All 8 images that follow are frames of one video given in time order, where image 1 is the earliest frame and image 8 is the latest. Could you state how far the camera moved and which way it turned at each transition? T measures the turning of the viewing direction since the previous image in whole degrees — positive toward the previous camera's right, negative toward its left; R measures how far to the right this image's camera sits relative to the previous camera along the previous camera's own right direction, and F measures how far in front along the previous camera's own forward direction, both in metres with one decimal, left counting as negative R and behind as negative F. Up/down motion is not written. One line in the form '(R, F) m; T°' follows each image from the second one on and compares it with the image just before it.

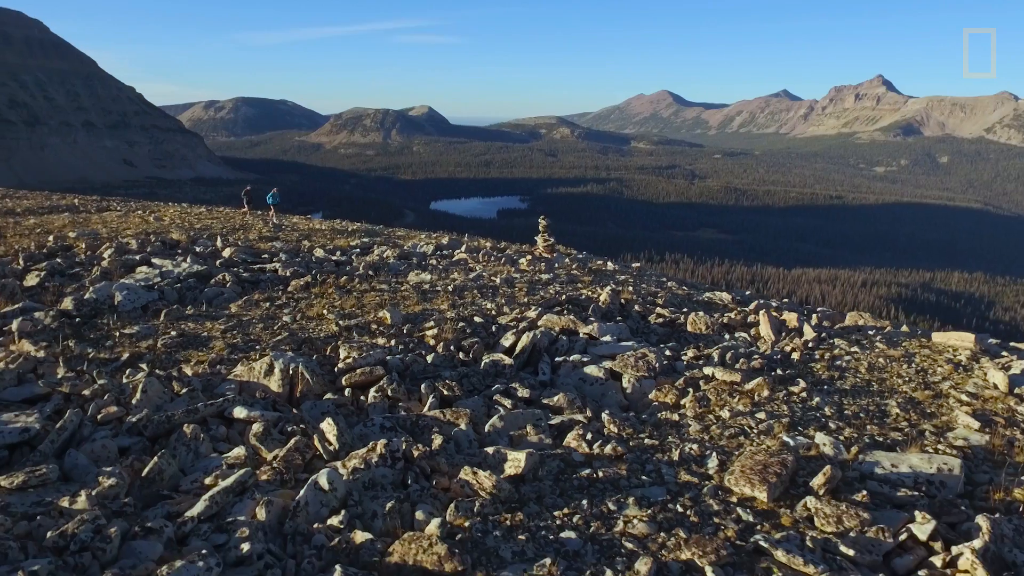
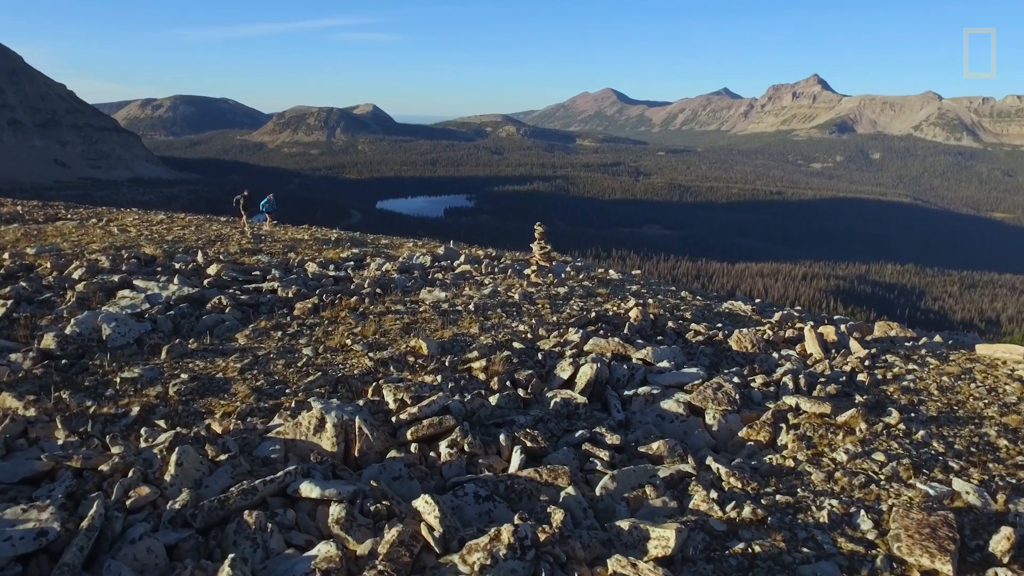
(-1.9, +1.6) m; +4°
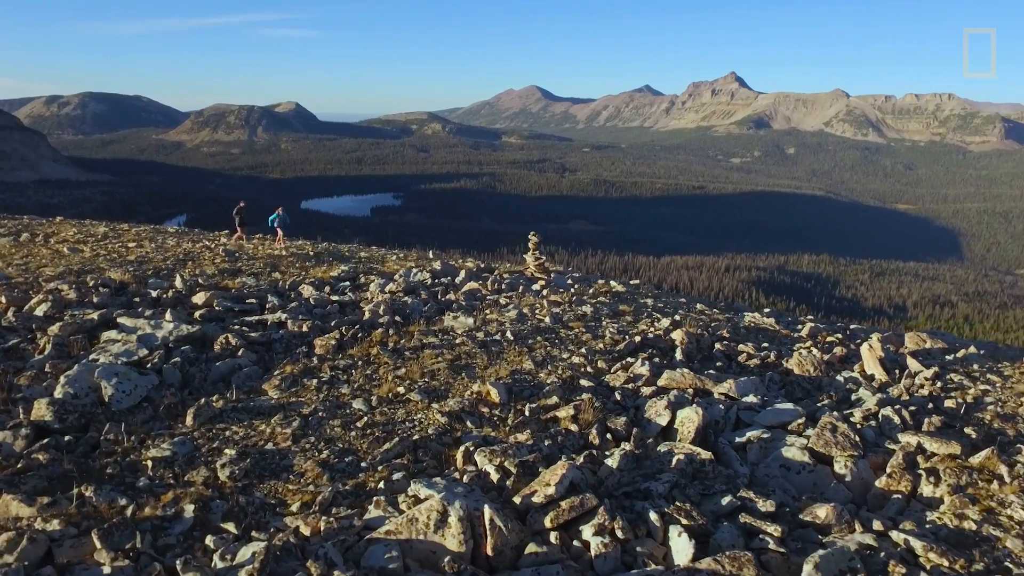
(-2.4, +1.8) m; +6°
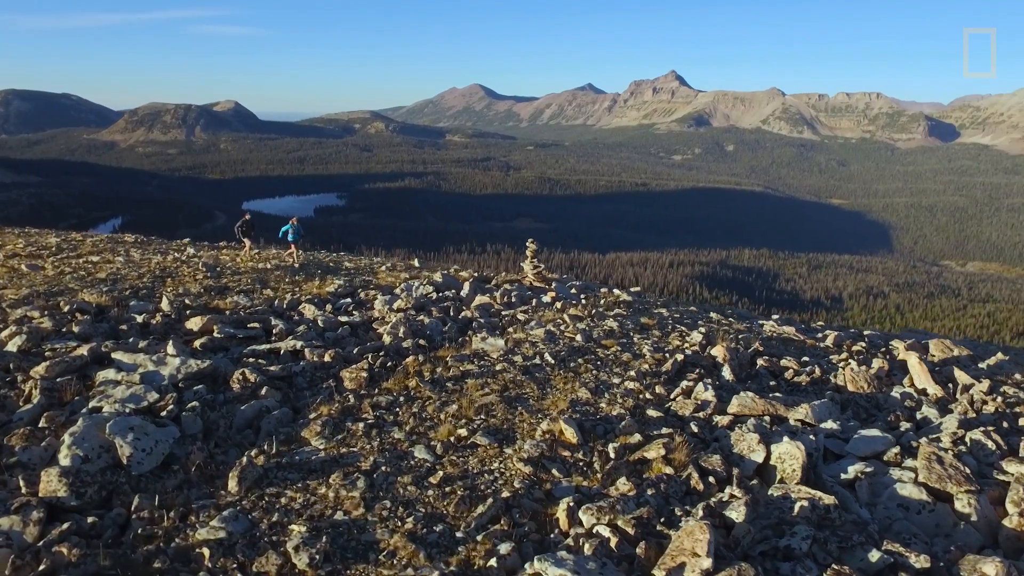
(-1.8, +1.3) m; +4°
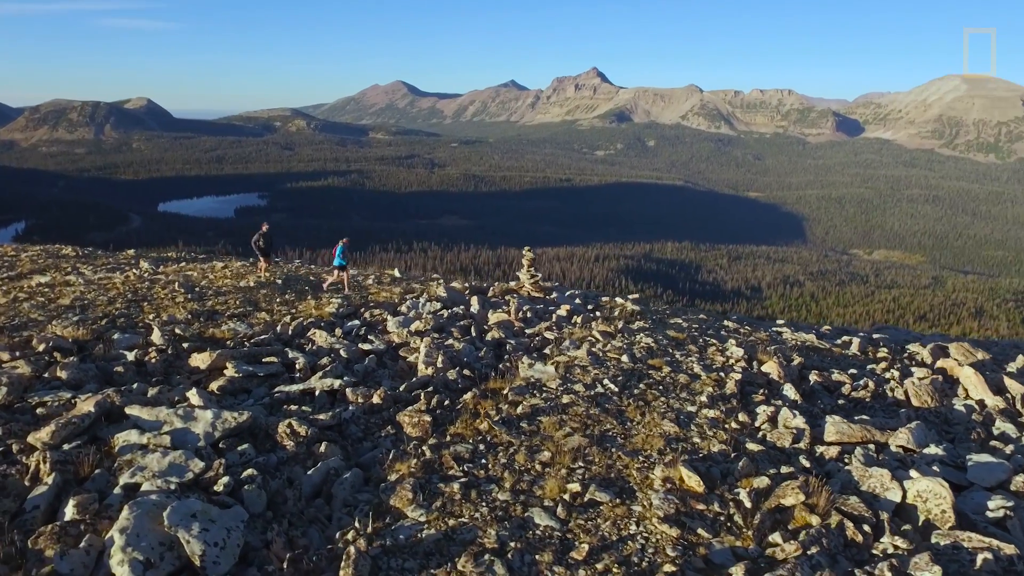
(-2.2, +1.5) m; +6°
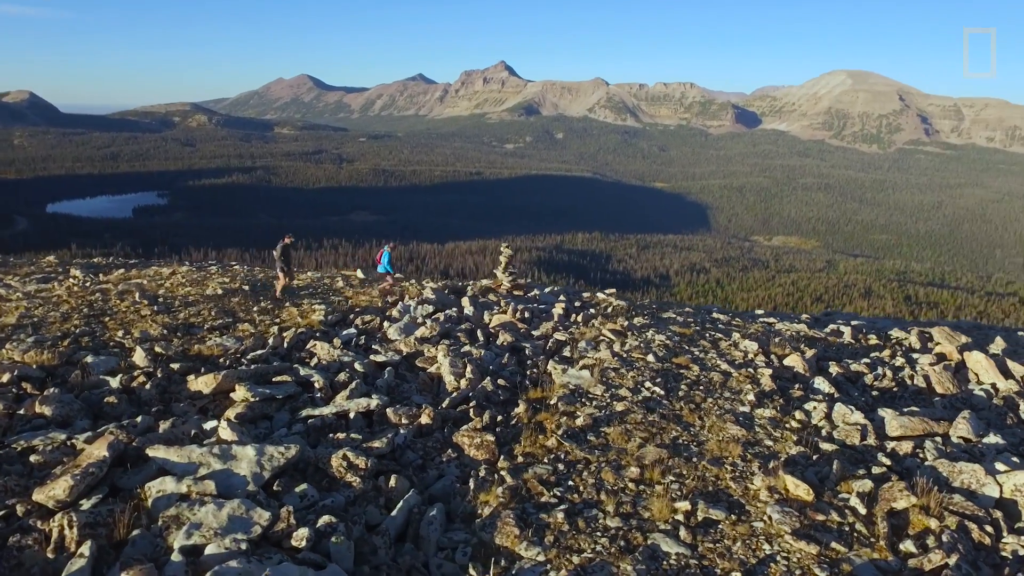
(-2.0, +1.1) m; +7°
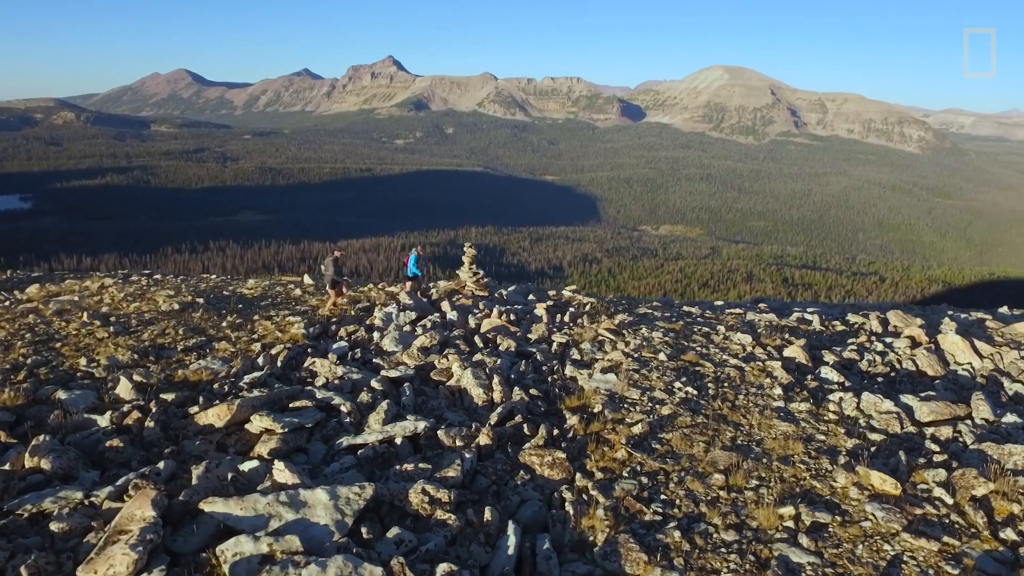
(-2.0, +0.8) m; +8°
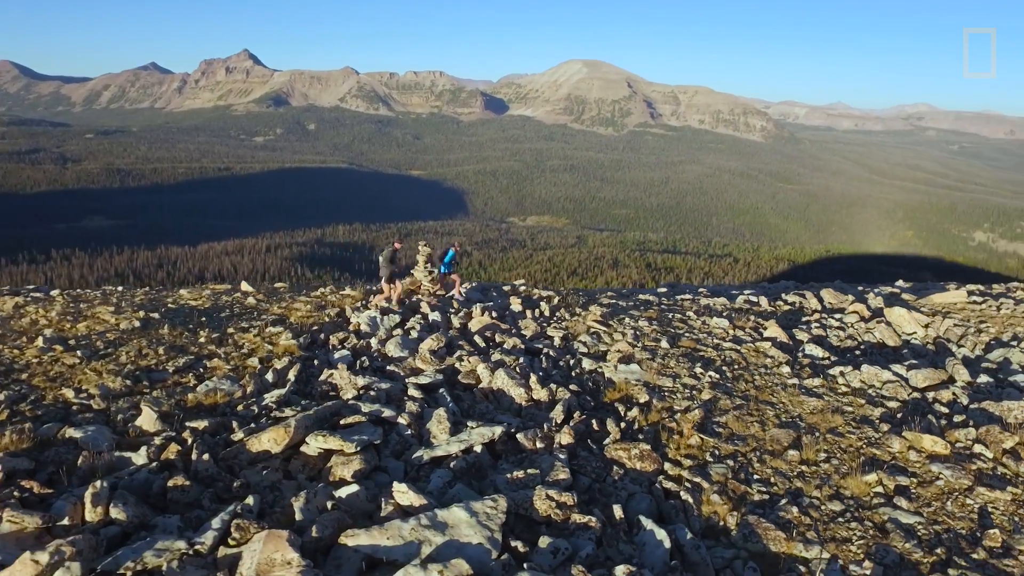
(-2.4, +0.4) m; +10°
